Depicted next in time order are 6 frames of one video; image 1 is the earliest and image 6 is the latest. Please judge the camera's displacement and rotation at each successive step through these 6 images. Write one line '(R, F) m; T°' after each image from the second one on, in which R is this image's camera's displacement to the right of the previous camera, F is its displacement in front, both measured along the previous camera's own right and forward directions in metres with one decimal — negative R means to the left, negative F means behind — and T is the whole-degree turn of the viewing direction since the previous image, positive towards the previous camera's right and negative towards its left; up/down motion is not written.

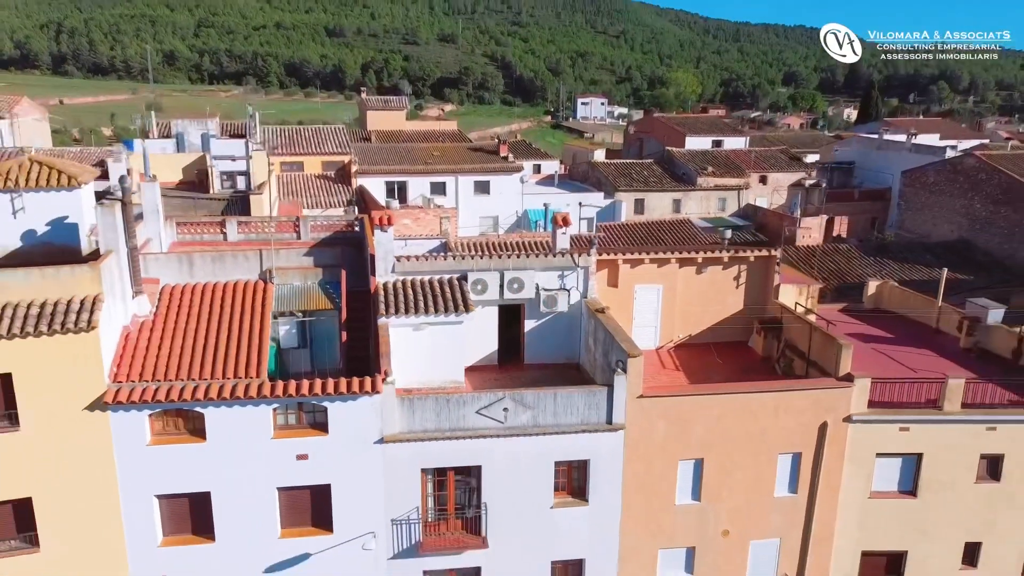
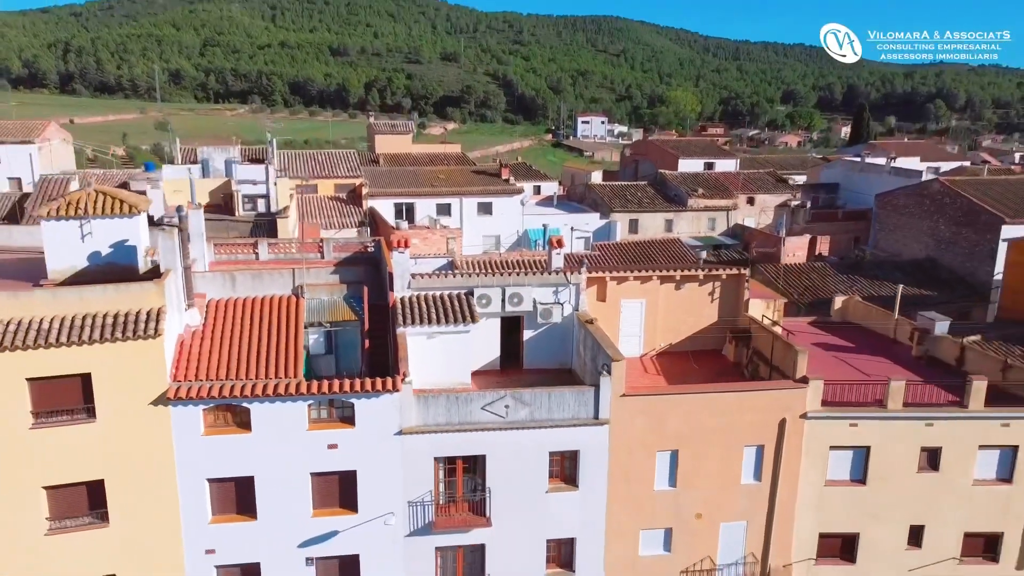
(0.0, -2.2) m; 0°
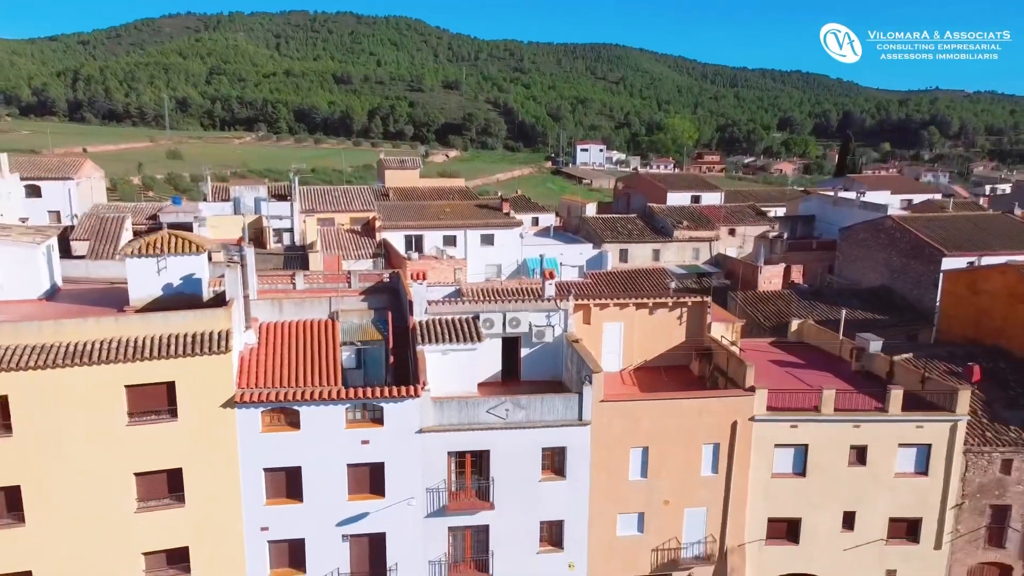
(0.0, -3.5) m; 0°
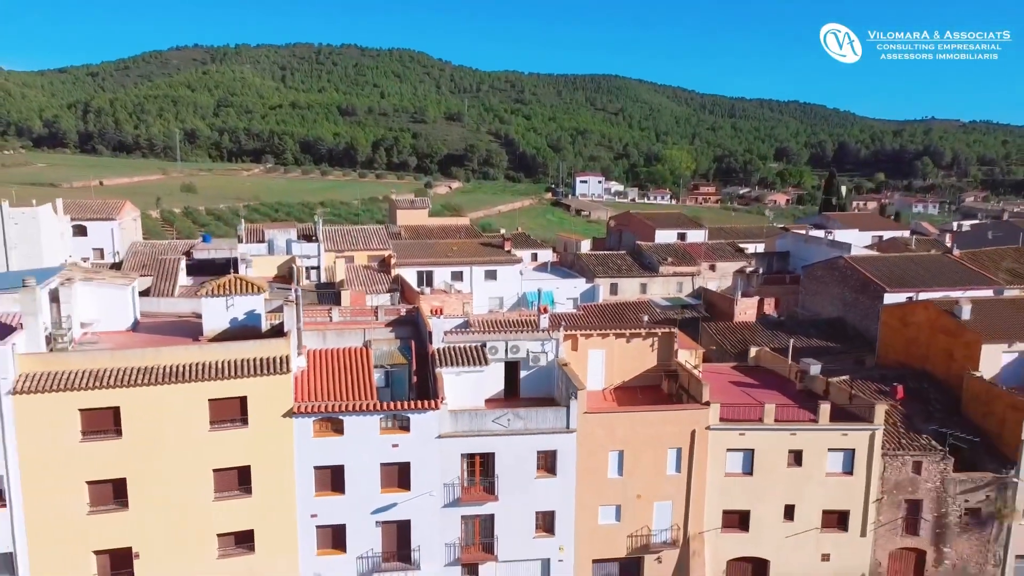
(0.0, -4.6) m; 0°
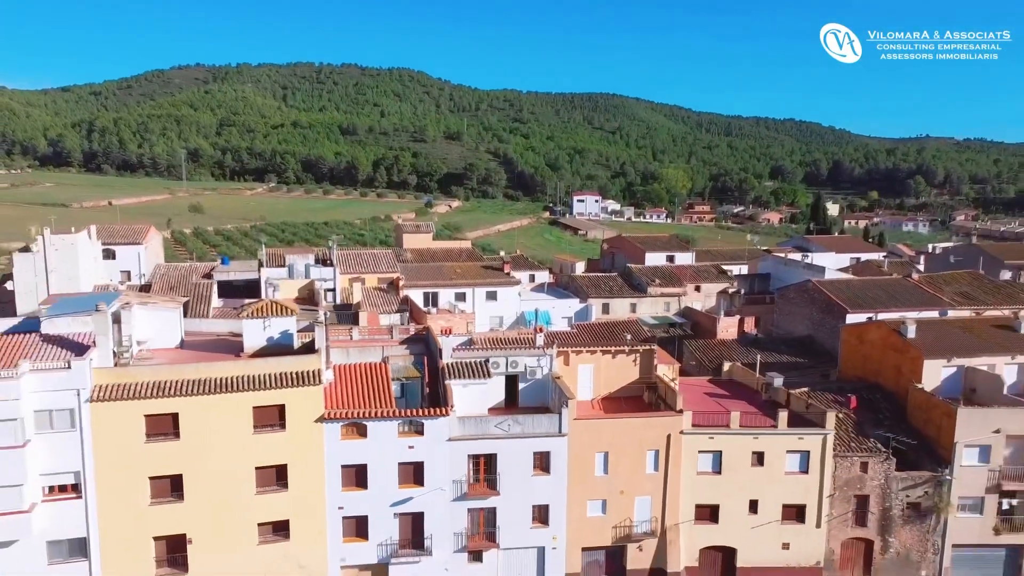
(0.0, -3.7) m; 0°
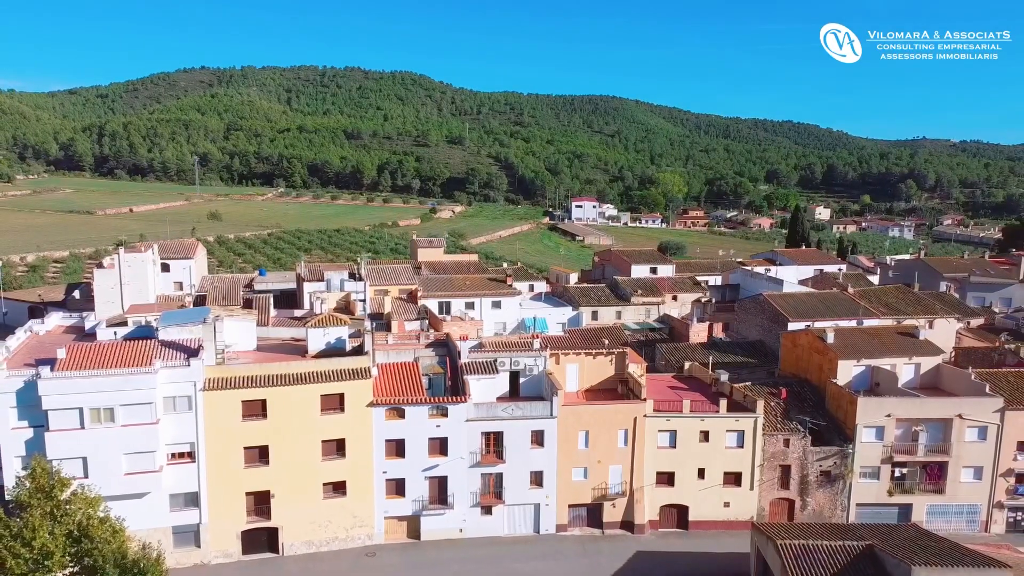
(-0.1, -8.2) m; 0°
